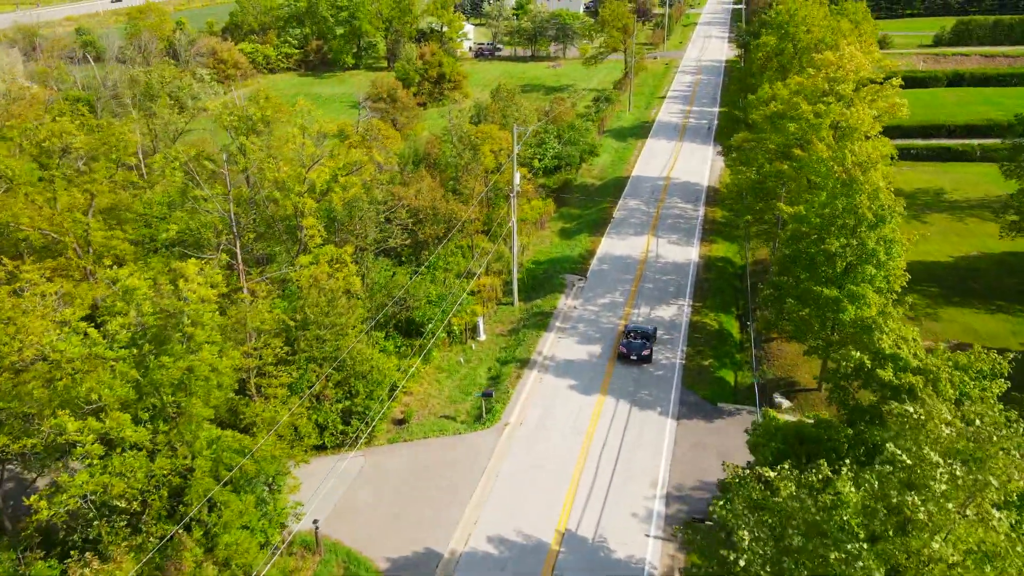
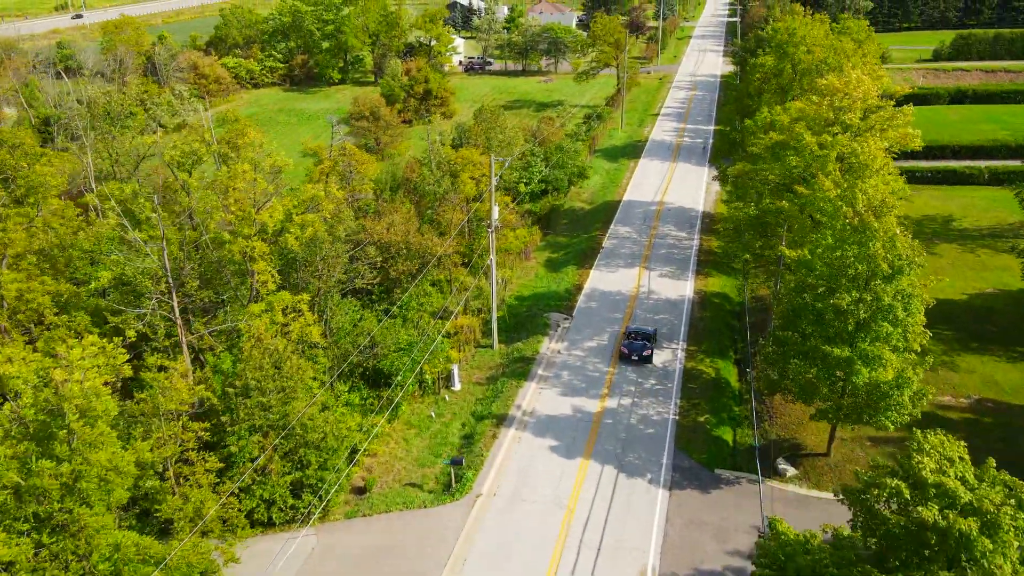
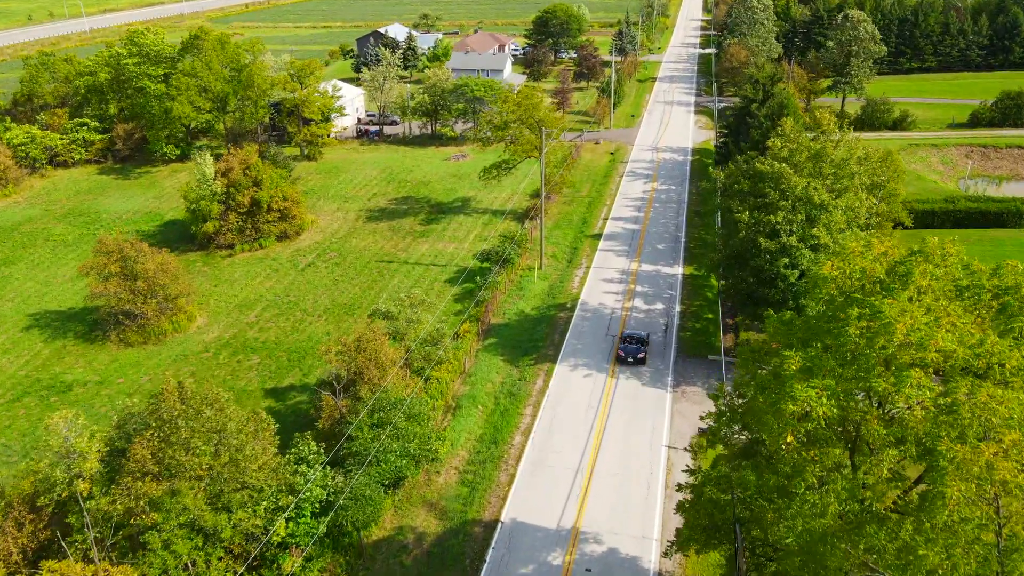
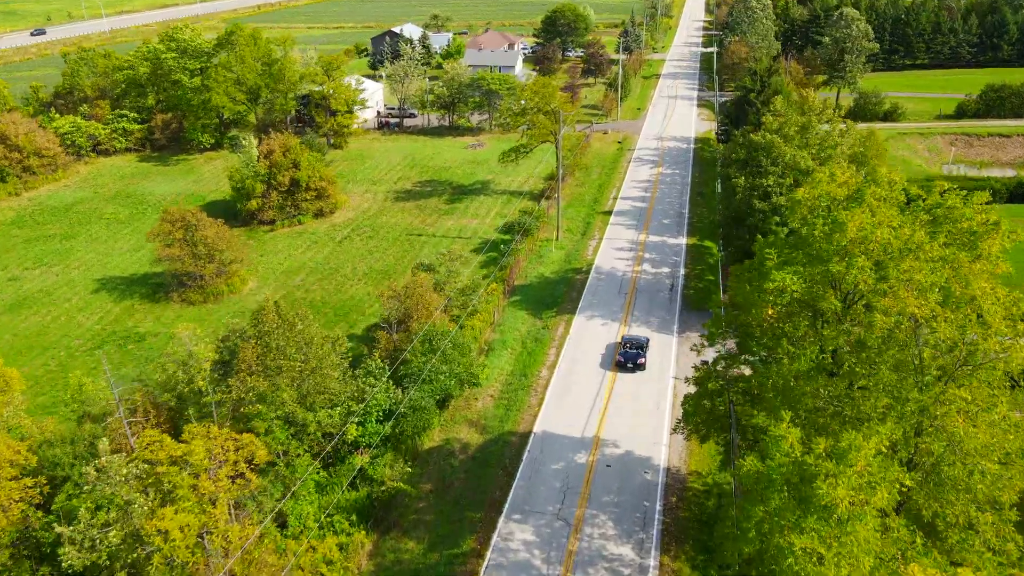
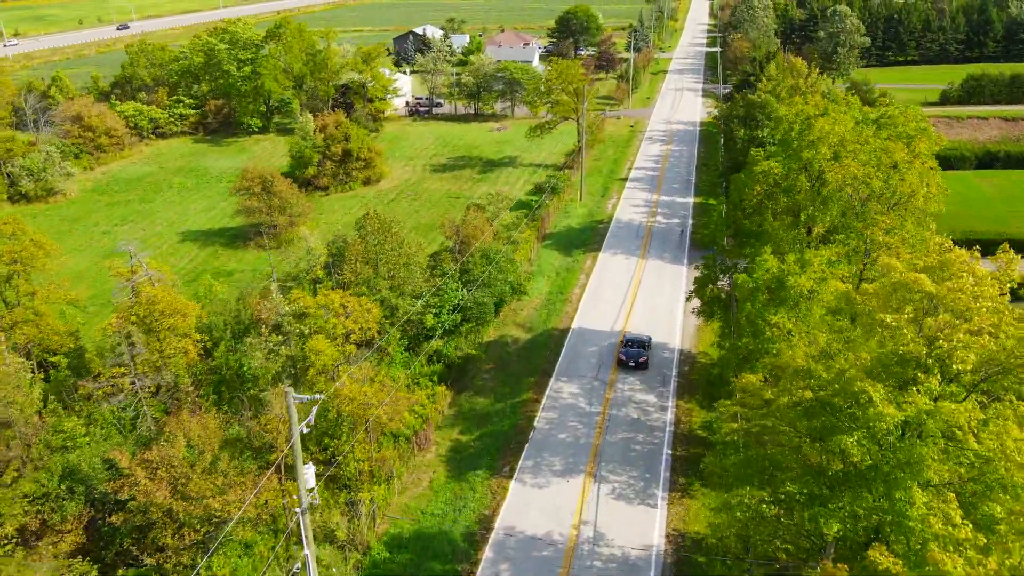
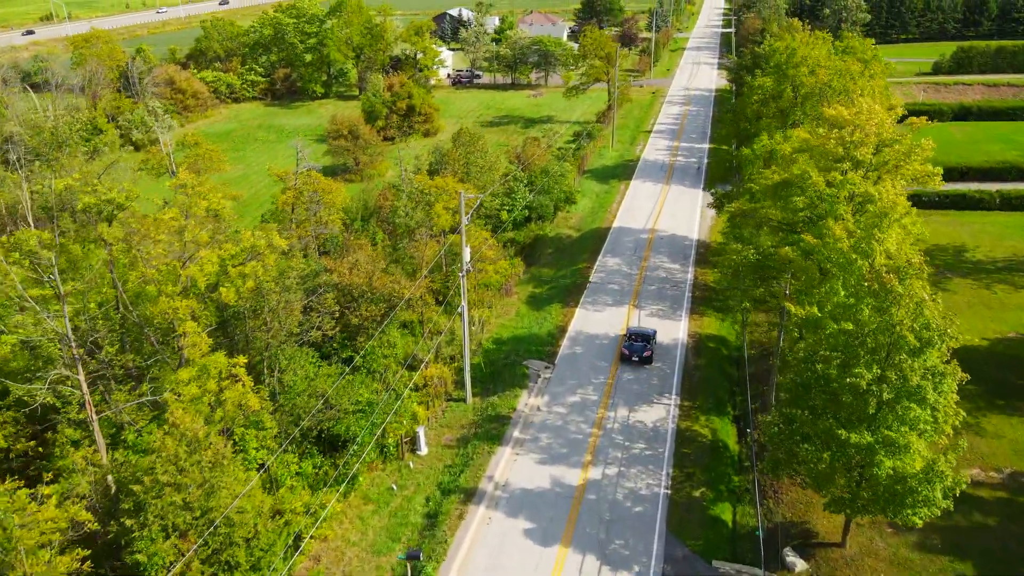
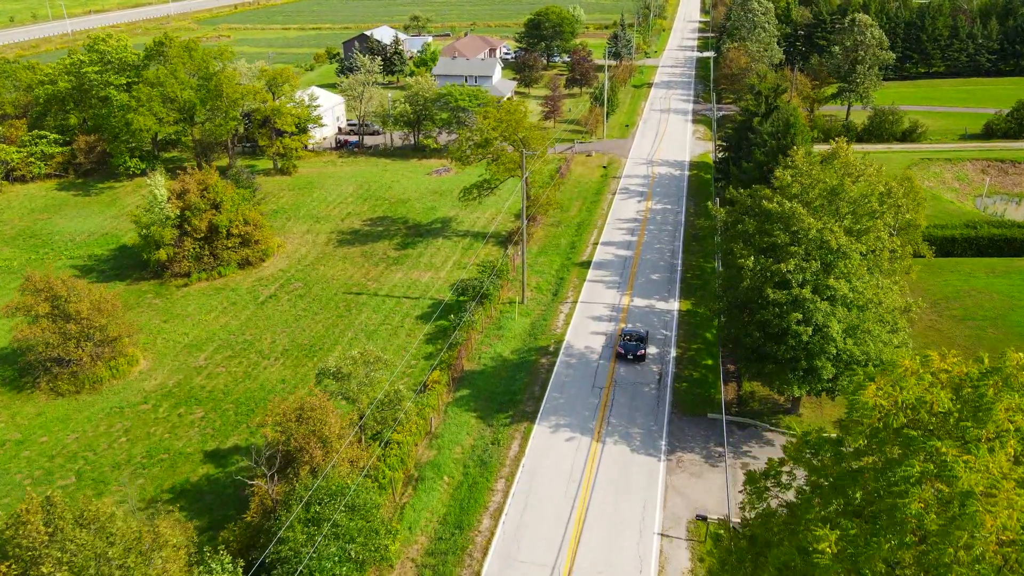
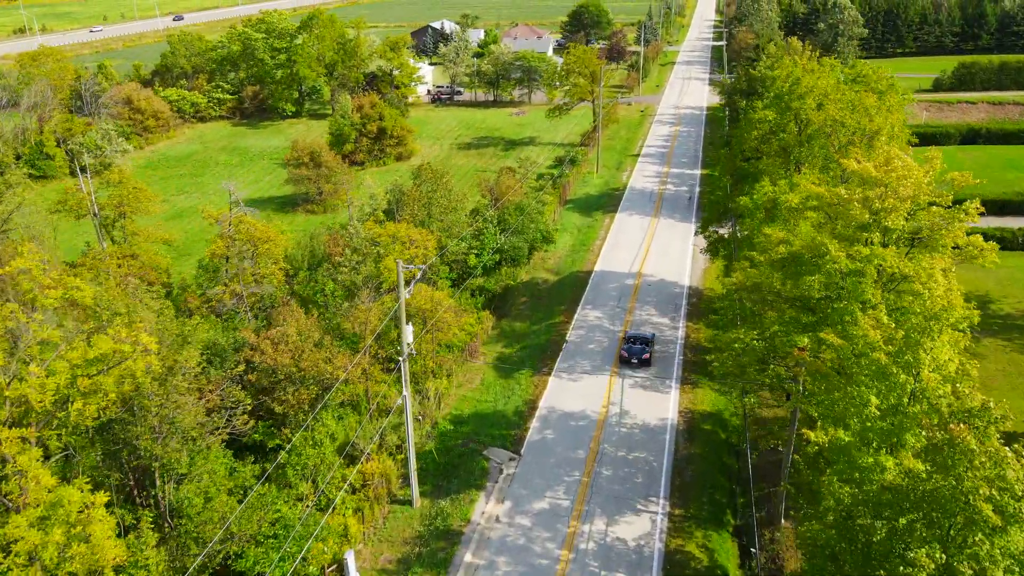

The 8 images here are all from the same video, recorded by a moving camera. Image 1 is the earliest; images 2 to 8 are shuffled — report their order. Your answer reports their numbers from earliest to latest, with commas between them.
2, 6, 8, 5, 4, 3, 7
